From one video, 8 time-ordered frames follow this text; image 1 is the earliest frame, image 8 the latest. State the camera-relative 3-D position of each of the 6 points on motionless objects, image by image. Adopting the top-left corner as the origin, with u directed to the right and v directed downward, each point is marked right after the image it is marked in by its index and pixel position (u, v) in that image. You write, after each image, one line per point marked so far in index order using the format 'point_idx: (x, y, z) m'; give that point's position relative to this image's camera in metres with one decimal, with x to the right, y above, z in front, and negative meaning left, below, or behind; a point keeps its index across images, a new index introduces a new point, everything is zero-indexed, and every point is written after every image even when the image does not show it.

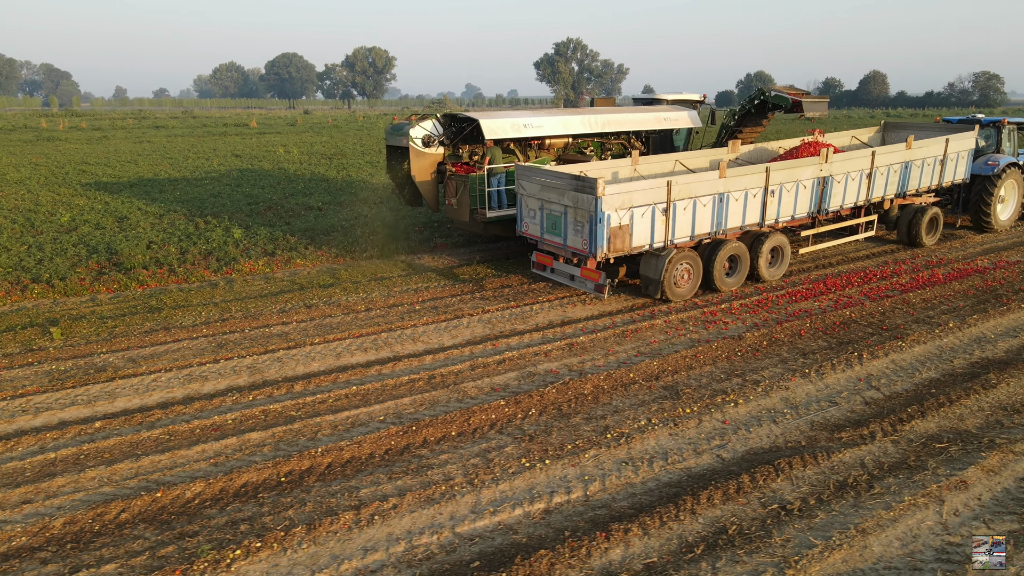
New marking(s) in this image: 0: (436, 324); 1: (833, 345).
0: (-0.9, -0.4, +8.9) m
1: (+3.4, -0.6, +7.9) m
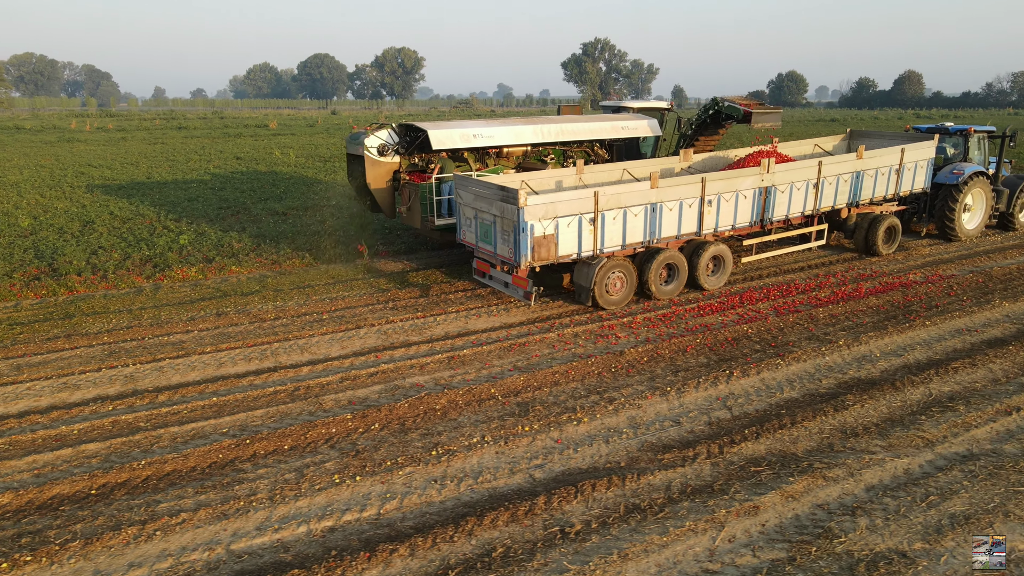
0: (-2.2, -0.6, +9.0) m
1: (+2.1, -0.8, +7.8) m
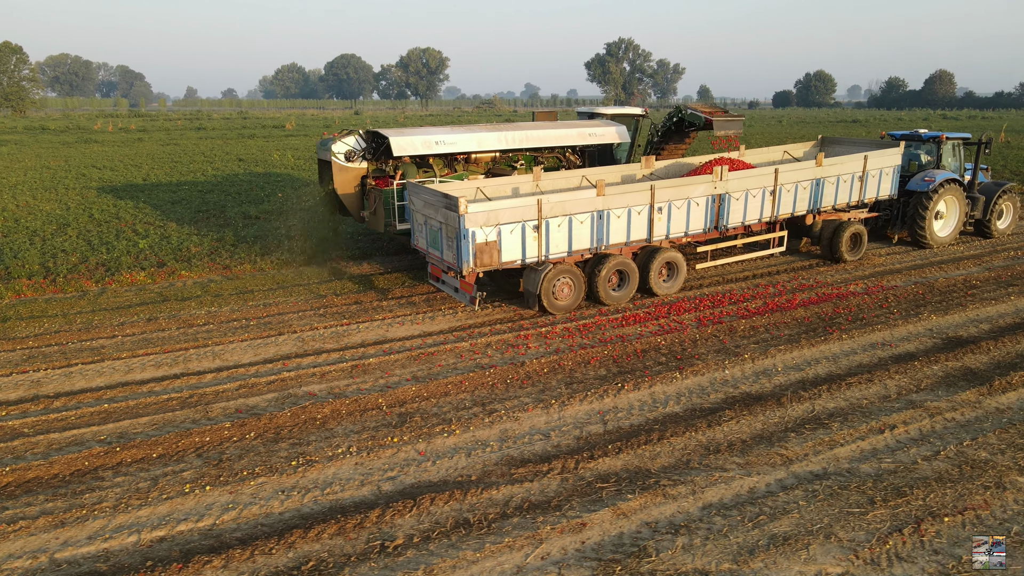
0: (-3.2, -0.7, +9.1) m
1: (+1.0, -0.9, +7.9) m
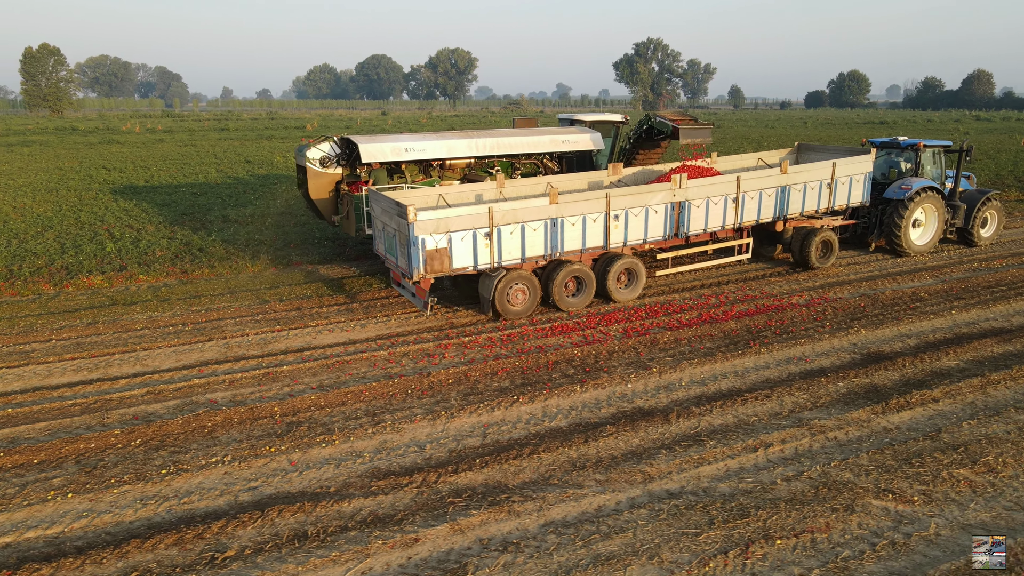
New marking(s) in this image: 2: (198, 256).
0: (-4.2, -0.7, +9.3) m
1: (0.0, -1.0, +7.9) m
2: (-6.2, +0.6, +14.5) m
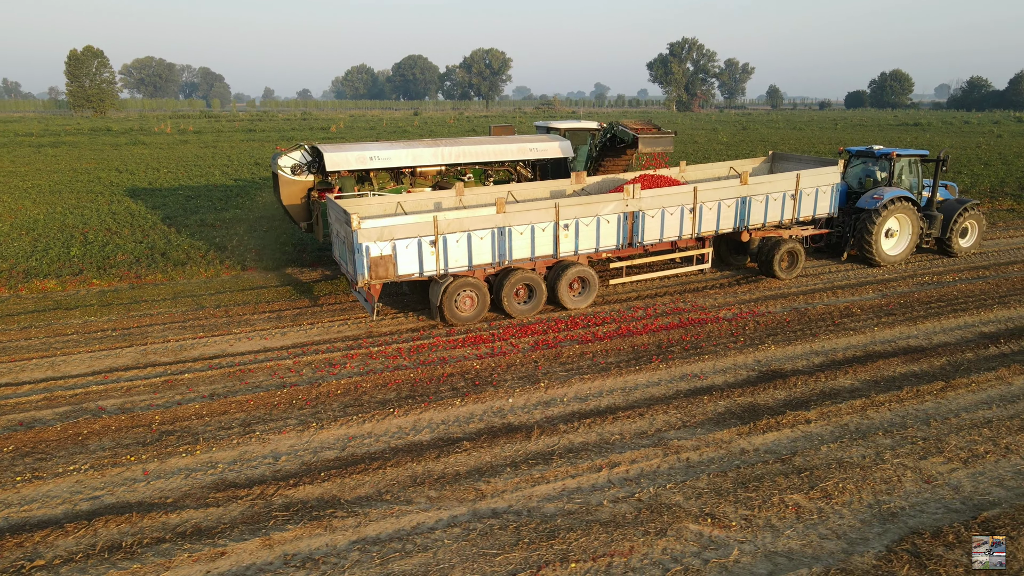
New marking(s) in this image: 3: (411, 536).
0: (-5.4, -0.8, +9.6) m
1: (-1.3, -1.2, +8.0) m
2: (-7.1, +0.5, +14.9) m
3: (-0.7, -1.8, +5.4) m
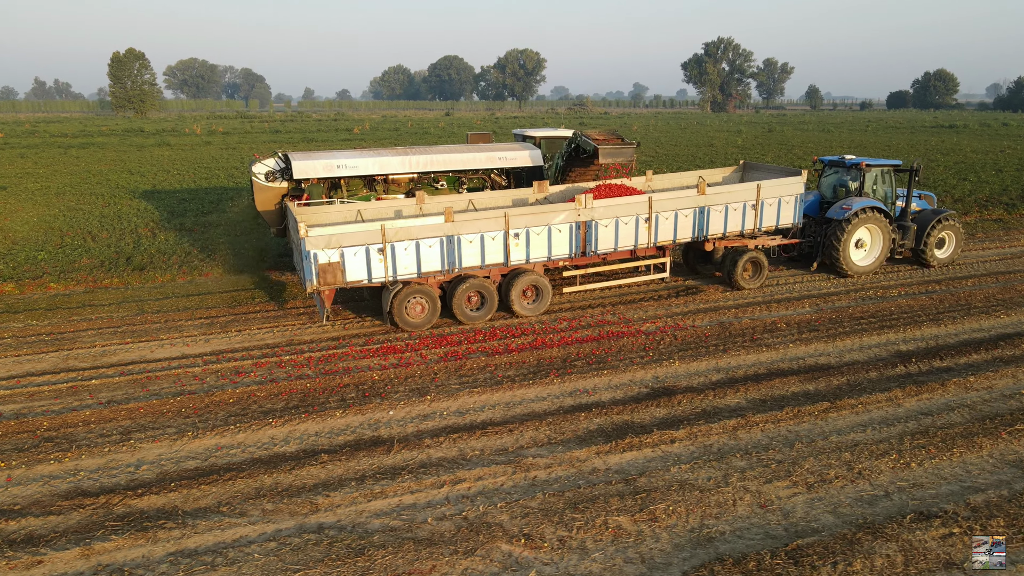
0: (-6.6, -0.9, +9.9) m
1: (-2.5, -1.3, +8.1) m
2: (-8.0, +0.5, +15.3) m
3: (-2.1, -1.9, +5.5) m
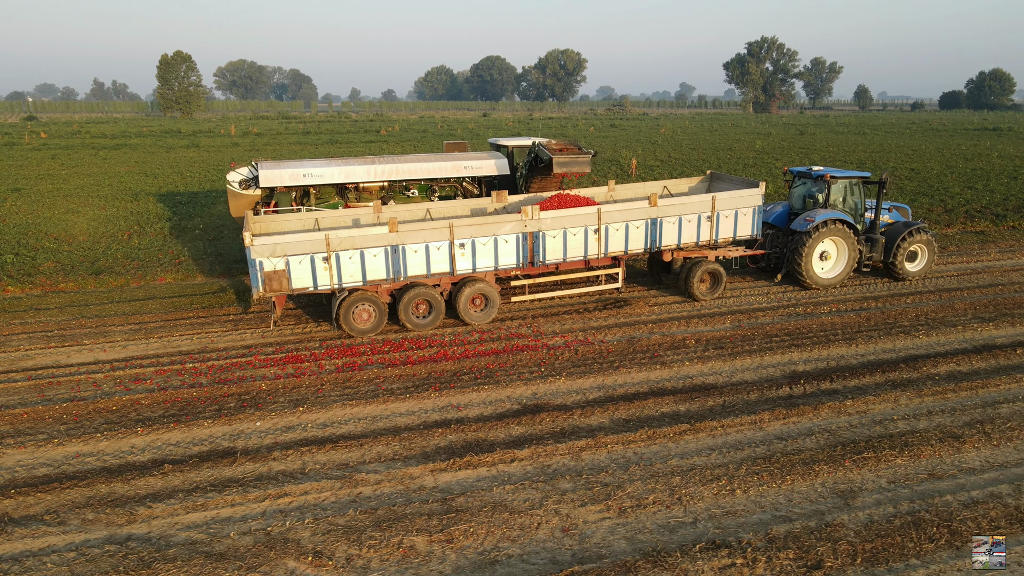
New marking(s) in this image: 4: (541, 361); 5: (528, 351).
0: (-7.9, -1.0, +10.4) m
1: (-4.0, -1.5, +8.4) m
2: (-9.1, +0.4, +15.8) m
3: (-3.7, -2.1, +5.7) m
4: (+0.4, -1.0, +9.9) m
5: (+0.3, -0.9, +10.3) m
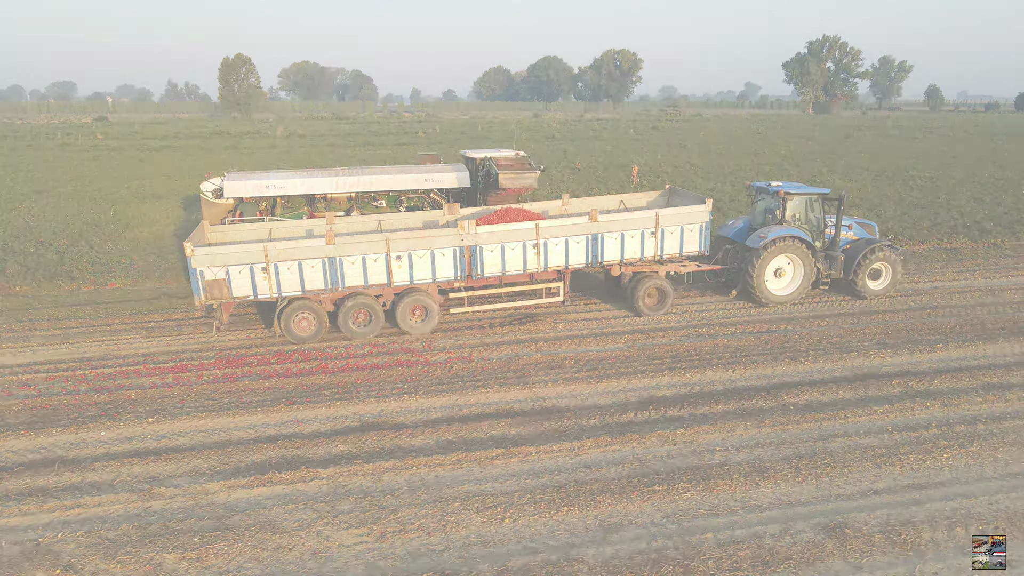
0: (-9.7, -1.1, +11.1) m
1: (-5.9, -1.6, +8.8) m
2: (-10.4, +0.3, +16.6) m
3: (-5.8, -2.2, +6.2) m
4: (-1.4, -1.2, +10.1) m
5: (-1.5, -1.1, +10.5) m
